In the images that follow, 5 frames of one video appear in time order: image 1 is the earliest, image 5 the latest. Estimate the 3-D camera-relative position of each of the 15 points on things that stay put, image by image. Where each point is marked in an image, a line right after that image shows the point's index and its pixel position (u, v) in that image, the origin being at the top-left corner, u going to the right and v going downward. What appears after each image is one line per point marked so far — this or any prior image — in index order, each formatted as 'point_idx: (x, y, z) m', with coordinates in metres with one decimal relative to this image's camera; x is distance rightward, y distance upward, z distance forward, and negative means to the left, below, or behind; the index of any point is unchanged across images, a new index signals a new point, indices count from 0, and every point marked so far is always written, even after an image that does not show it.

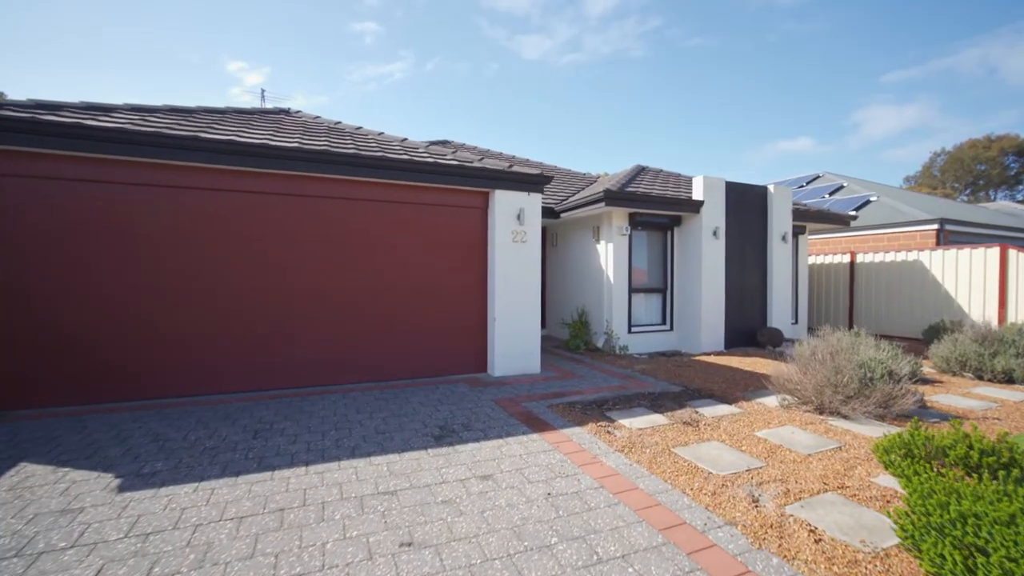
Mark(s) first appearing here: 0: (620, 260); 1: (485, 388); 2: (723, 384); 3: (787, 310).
0: (+2.2, +0.5, +9.3) m
1: (-0.4, -1.4, +6.2) m
2: (+3.0, -1.4, +6.4) m
3: (+6.2, -0.5, +10.3) m
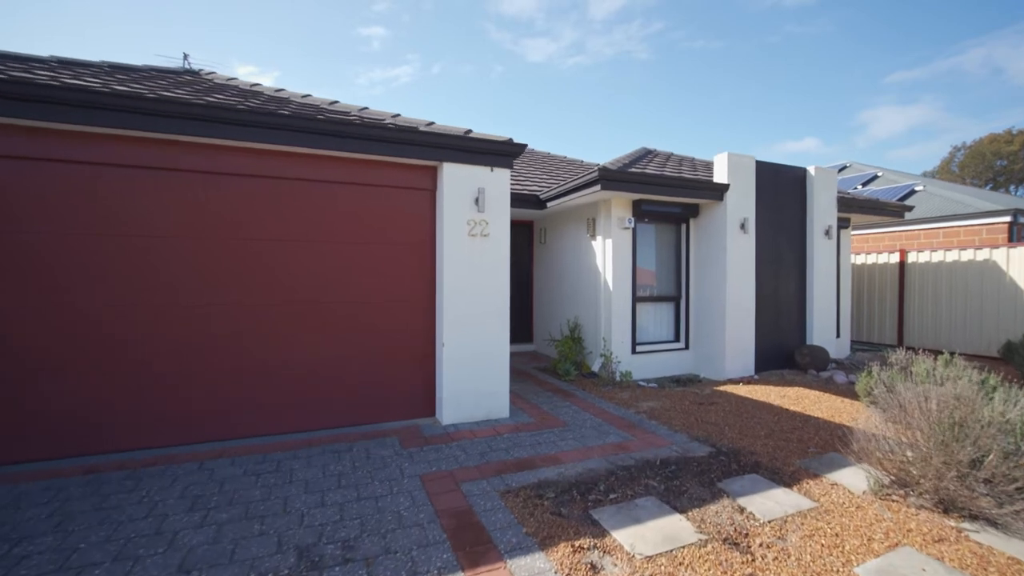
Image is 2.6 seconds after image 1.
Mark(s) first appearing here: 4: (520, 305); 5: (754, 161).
0: (+1.8, +0.4, +7.3) m
1: (-0.9, -1.5, +4.2) m
2: (+2.5, -1.5, +4.4) m
3: (+5.8, -0.6, +8.2) m
4: (+0.2, -0.3, +9.9) m
5: (+4.1, +2.1, +7.6) m
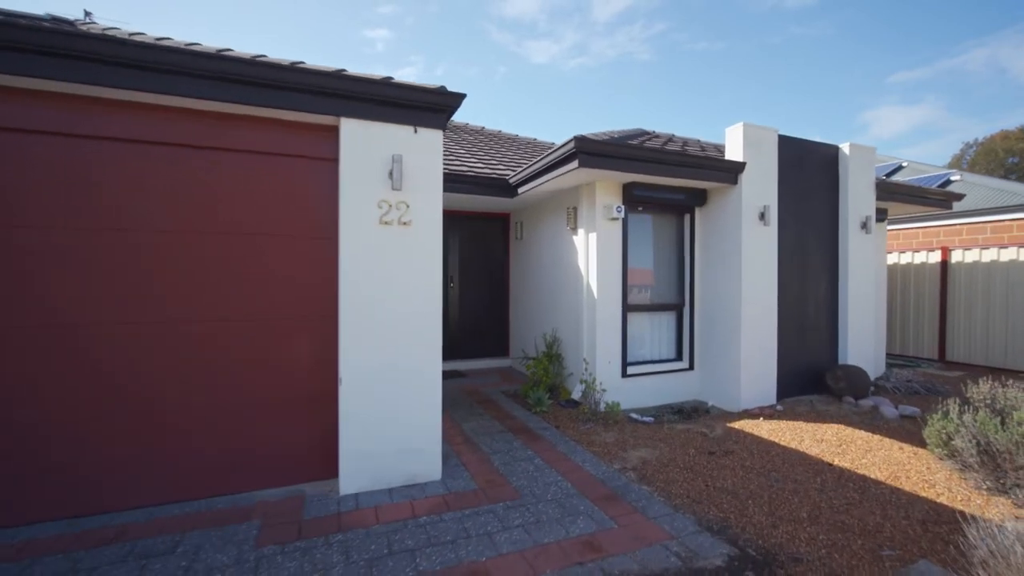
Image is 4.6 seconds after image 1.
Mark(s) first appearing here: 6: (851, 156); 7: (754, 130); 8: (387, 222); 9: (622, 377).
0: (+1.2, +0.3, +5.8) m
1: (-1.4, -1.6, +2.7) m
2: (+2.0, -1.6, +2.9) m
3: (+5.2, -0.7, +6.7) m
4: (-0.3, -0.4, +8.4) m
5: (+3.5, +2.0, +6.0) m
6: (+4.9, +1.9, +6.6) m
7: (+3.1, +2.0, +5.9) m
8: (-1.0, +0.5, +3.5) m
9: (+1.4, -1.1, +5.8) m
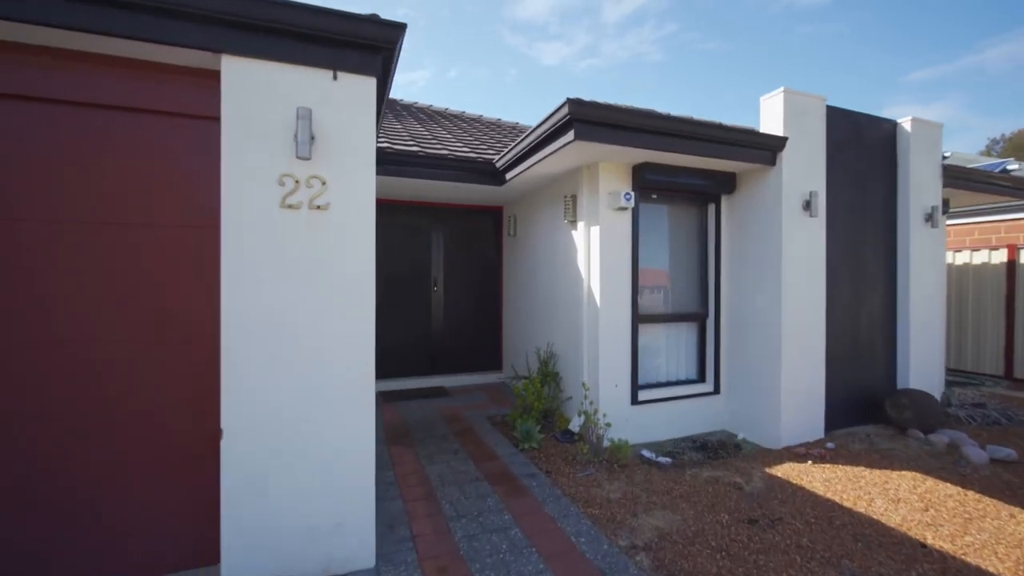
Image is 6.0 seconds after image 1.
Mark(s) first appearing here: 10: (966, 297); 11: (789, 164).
0: (+1.1, +0.3, +4.7) m
1: (-1.7, -1.7, +1.7) m
2: (+1.7, -1.7, +1.7) m
3: (+5.1, -0.8, +5.5) m
4: (-0.4, -0.5, +7.3) m
5: (+3.4, +1.9, +4.9) m
6: (+4.7, +1.8, +5.4) m
7: (+3.0, +2.0, +4.7) m
8: (-1.2, +0.5, +2.5) m
9: (+1.2, -1.2, +4.7) m
10: (+8.1, -0.1, +8.1) m
11: (+2.8, +1.3, +4.6) m
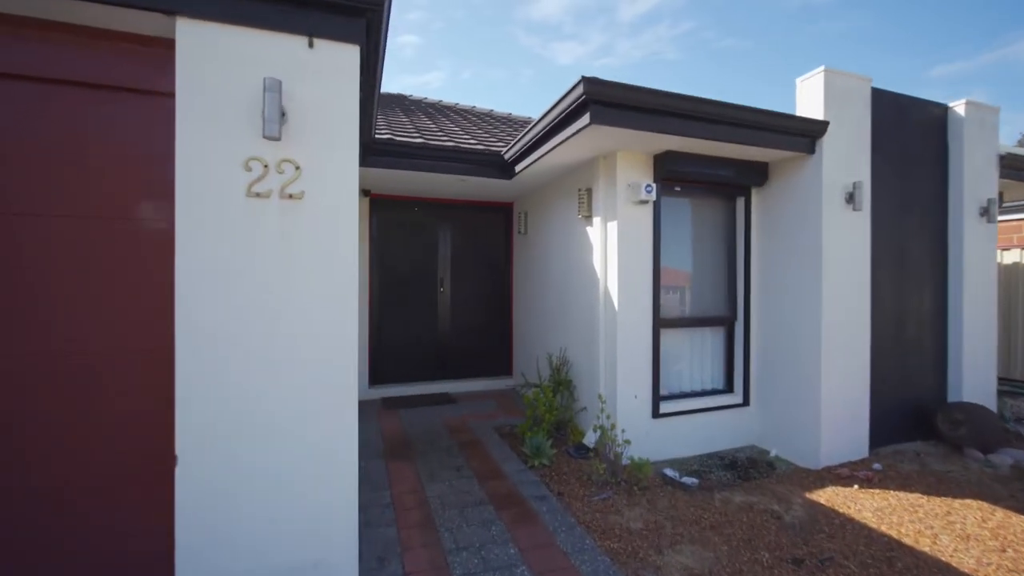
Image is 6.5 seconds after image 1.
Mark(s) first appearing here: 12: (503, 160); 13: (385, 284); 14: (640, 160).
0: (+1.1, +0.2, +4.2) m
1: (-1.7, -1.7, +1.3) m
2: (+1.7, -1.7, +1.3) m
3: (+5.2, -0.8, +5.0) m
4: (-0.3, -0.5, +6.9) m
5: (+3.5, +1.9, +4.4) m
6: (+4.8, +1.8, +4.8) m
7: (+3.0, +2.0, +4.2) m
8: (-1.2, +0.4, +2.1) m
9: (+1.3, -1.2, +4.3) m
10: (+8.3, -0.1, +7.4) m
11: (+2.9, +1.3, +4.2) m
12: (-0.1, +1.5, +5.3) m
13: (-1.8, +0.1, +6.4) m
14: (+1.2, +1.2, +4.3) m
